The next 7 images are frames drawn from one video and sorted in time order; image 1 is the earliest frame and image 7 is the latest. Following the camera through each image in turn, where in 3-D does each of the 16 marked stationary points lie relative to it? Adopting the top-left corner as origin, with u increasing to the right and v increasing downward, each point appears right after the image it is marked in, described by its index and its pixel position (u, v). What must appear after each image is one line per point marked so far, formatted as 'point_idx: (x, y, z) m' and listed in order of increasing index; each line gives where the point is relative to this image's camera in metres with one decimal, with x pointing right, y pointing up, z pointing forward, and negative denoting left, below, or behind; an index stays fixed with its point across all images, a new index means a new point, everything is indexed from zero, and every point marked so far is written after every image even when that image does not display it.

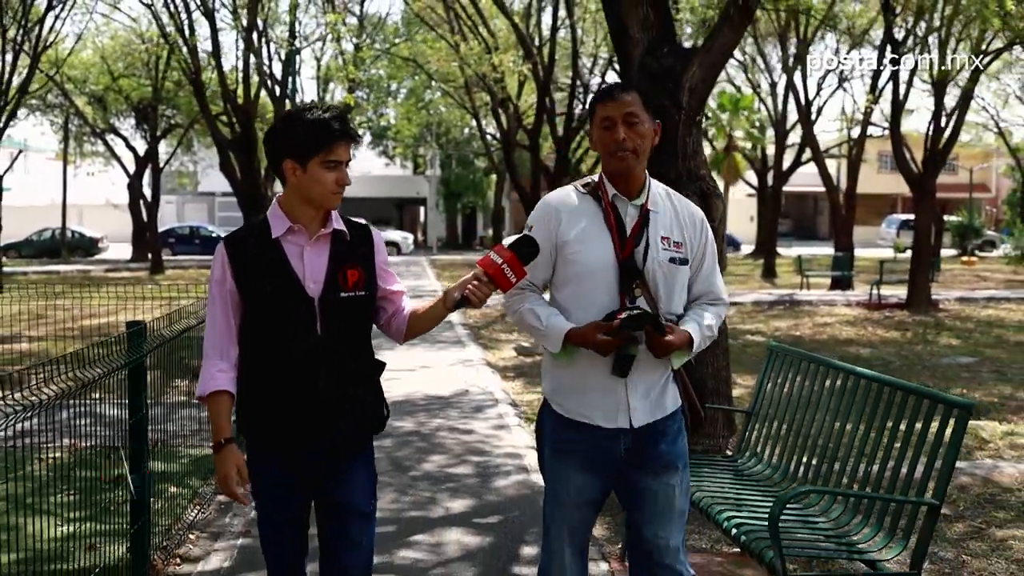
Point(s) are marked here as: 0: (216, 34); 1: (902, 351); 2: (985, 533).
0: (-5.4, +4.6, +19.9) m
1: (+5.3, -0.9, +14.7) m
2: (+2.5, -1.3, +5.9) m
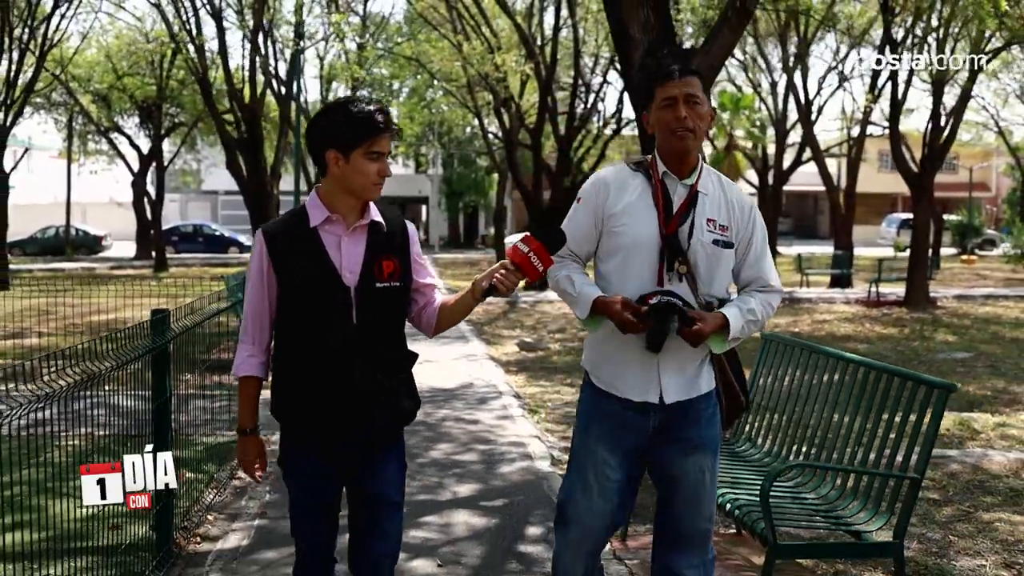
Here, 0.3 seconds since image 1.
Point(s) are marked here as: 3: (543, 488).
0: (-5.3, +4.7, +20.2) m
1: (+5.3, -0.8, +15.0) m
2: (+2.6, -1.3, +6.1) m
3: (+0.2, -1.2, +6.4) m
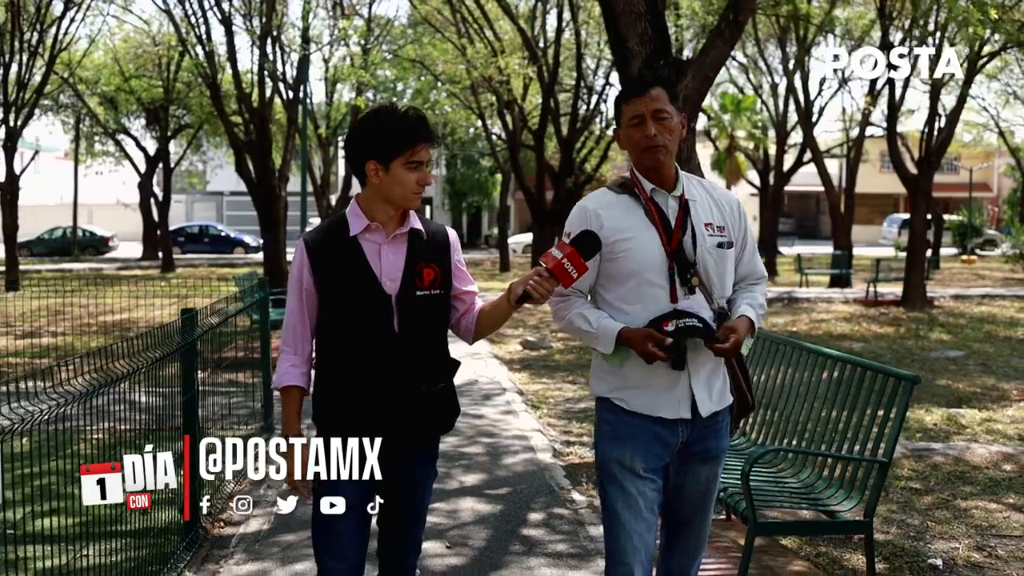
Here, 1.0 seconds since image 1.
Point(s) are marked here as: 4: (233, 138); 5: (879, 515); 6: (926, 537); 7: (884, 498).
0: (-5.3, +4.7, +20.5) m
1: (+5.3, -0.8, +15.3) m
2: (+2.6, -1.3, +6.4) m
3: (+0.2, -1.2, +6.8) m
4: (-5.0, +2.7, +19.4) m
5: (+2.1, -1.3, +6.1) m
6: (+2.2, -1.3, +5.7) m
7: (+2.2, -1.3, +6.6) m
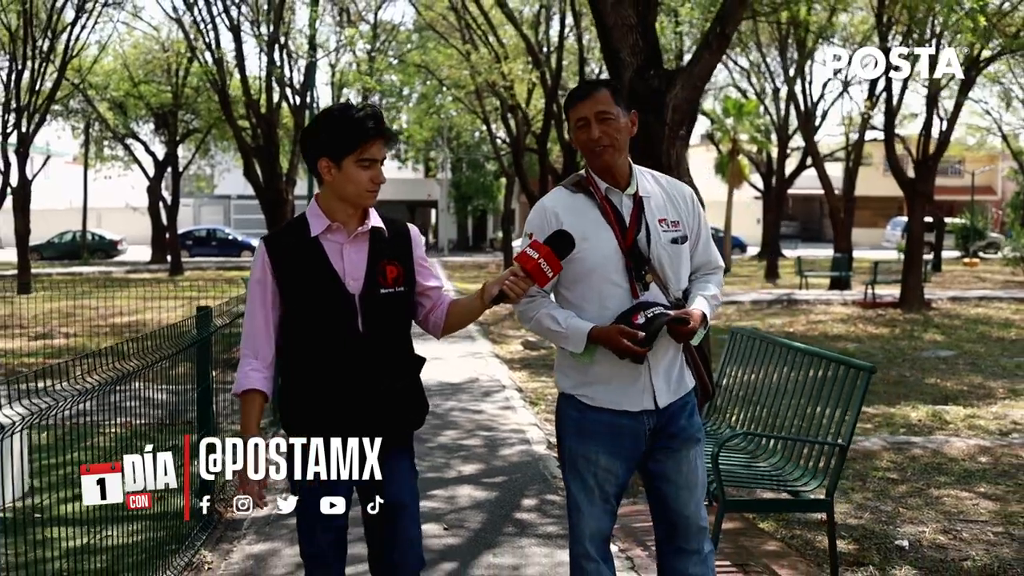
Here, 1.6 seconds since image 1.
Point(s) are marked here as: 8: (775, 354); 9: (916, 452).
0: (-5.2, +4.6, +21.0) m
1: (+5.4, -0.8, +15.6) m
2: (+2.6, -1.3, +6.8) m
3: (+0.2, -1.2, +7.2) m
4: (-4.9, +2.6, +19.8) m
5: (+2.0, -1.3, +6.5) m
6: (+2.1, -1.3, +6.1) m
7: (+2.2, -1.2, +6.9) m
8: (+1.5, -0.4, +6.3) m
9: (+3.0, -1.2, +8.0) m
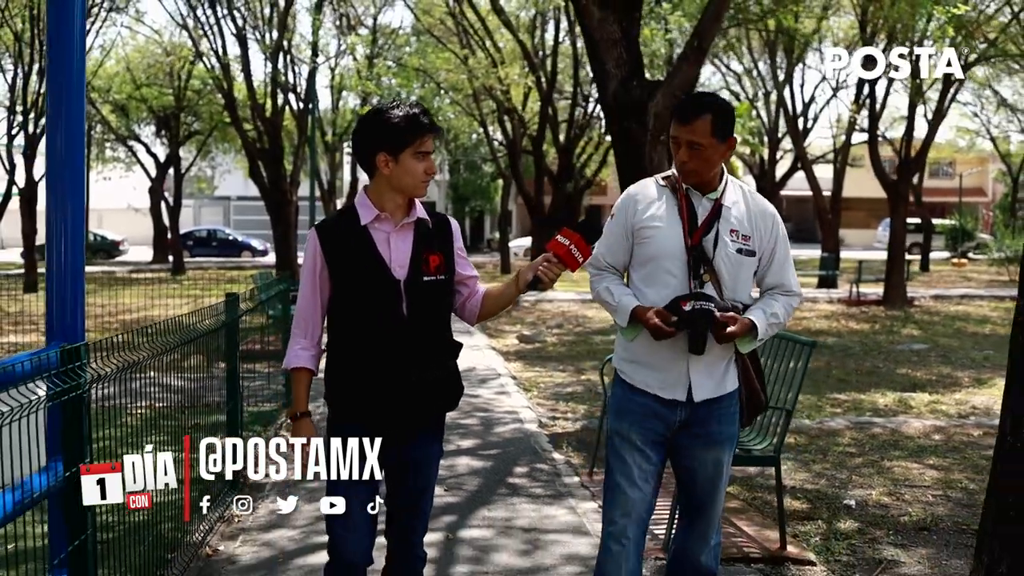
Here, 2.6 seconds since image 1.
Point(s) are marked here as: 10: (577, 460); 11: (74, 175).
0: (-5.3, +4.7, +21.7) m
1: (+5.3, -0.8, +16.4) m
2: (+2.5, -1.2, +7.5) m
3: (+0.1, -1.1, +7.9) m
4: (-5.0, +2.7, +20.5) m
5: (+2.0, -1.2, +7.2) m
6: (+2.1, -1.2, +6.8) m
7: (+2.2, -1.2, +7.6) m
8: (+1.4, -0.3, +7.0) m
9: (+2.9, -1.1, +8.7) m
10: (+0.4, -1.2, +7.4) m
11: (-1.5, +0.4, +3.9) m
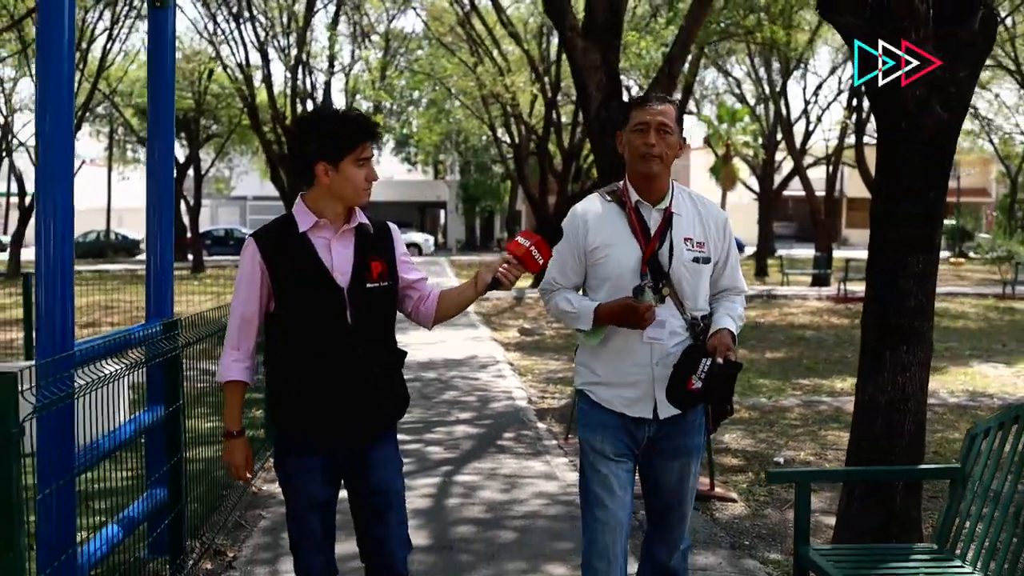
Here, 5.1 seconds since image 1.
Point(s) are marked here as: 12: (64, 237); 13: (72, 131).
0: (-5.2, +4.7, +23.1) m
1: (+5.3, -0.7, +17.7) m
2: (+2.4, -1.2, +8.8) m
3: (+0.1, -1.1, +9.2) m
4: (-4.9, +2.8, +21.9) m
5: (+1.9, -1.2, +8.5) m
6: (+2.0, -1.2, +8.1) m
7: (+2.1, -1.1, +8.9) m
8: (+1.4, -0.3, +8.3) m
9: (+2.8, -1.1, +10.0) m
10: (+0.3, -1.1, +8.8) m
11: (-1.7, +0.5, +5.2) m
12: (-1.6, +0.2, +3.8) m
13: (-1.5, +0.5, +3.8) m
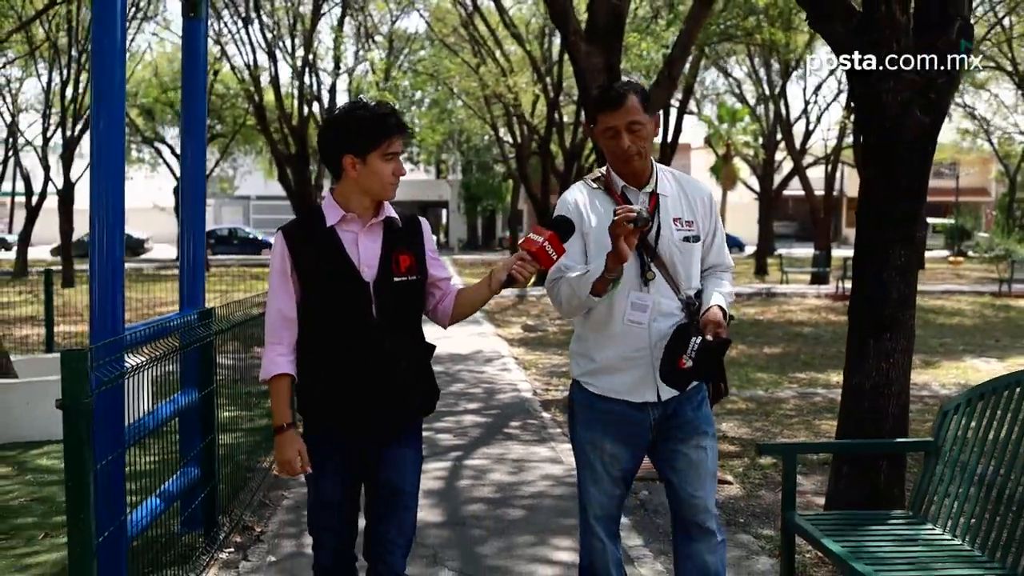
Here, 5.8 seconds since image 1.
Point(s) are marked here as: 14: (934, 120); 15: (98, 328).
0: (-5.1, +4.8, +23.4) m
1: (+5.4, -0.7, +18.0) m
2: (+2.5, -1.1, +9.2) m
3: (+0.1, -1.0, +9.6) m
4: (-4.8, +2.8, +22.3) m
5: (+2.0, -1.1, +8.9) m
6: (+2.1, -1.2, +8.5) m
7: (+2.1, -1.1, +9.3) m
8: (+1.4, -0.2, +8.7) m
9: (+2.9, -1.1, +10.4) m
10: (+0.4, -1.1, +9.1) m
11: (-1.6, +0.5, +5.6) m
12: (-1.5, +0.2, +4.2) m
13: (-1.5, +0.6, +4.2) m
14: (+2.1, +0.8, +5.4) m
15: (-1.6, -0.2, +4.2) m
